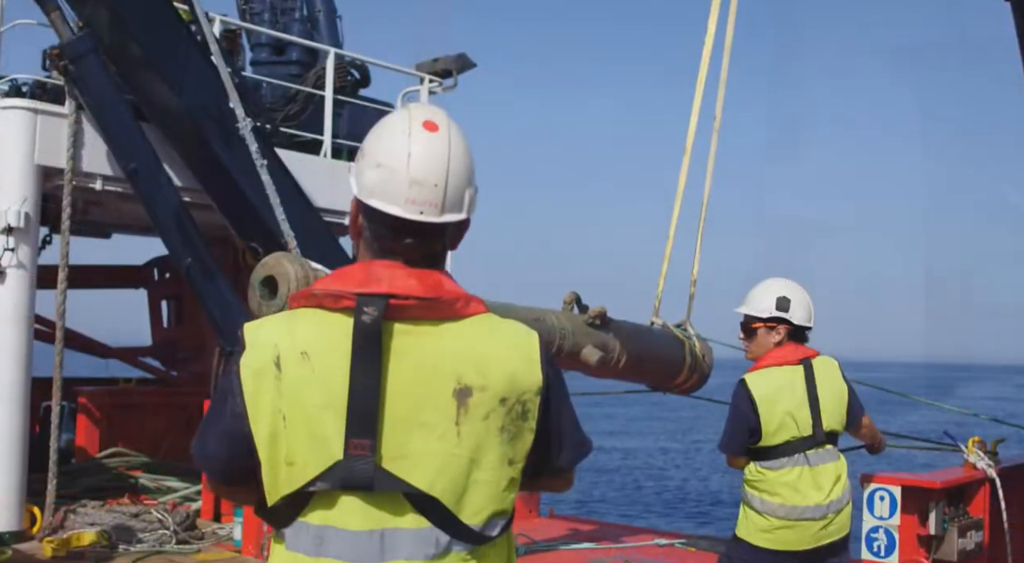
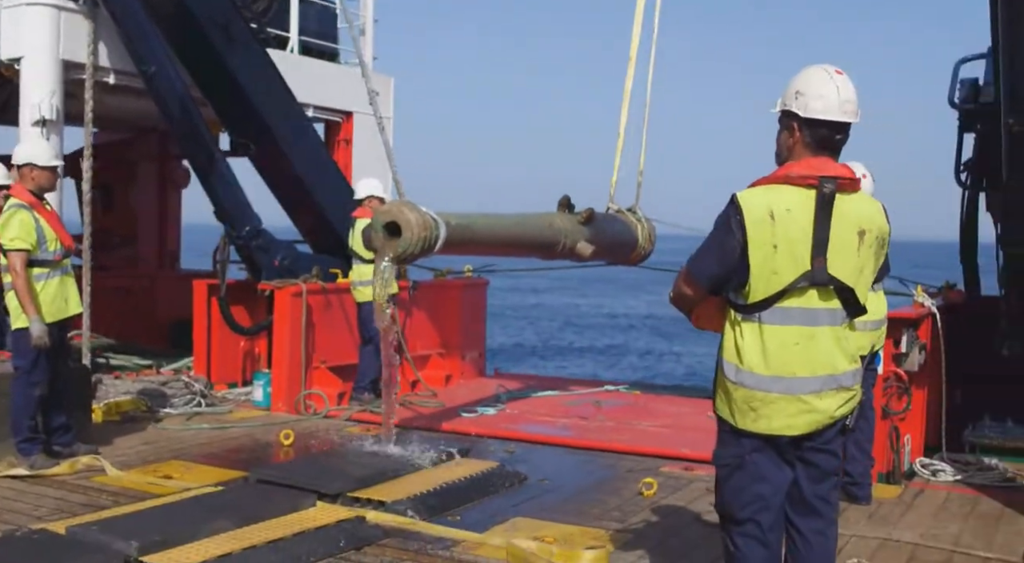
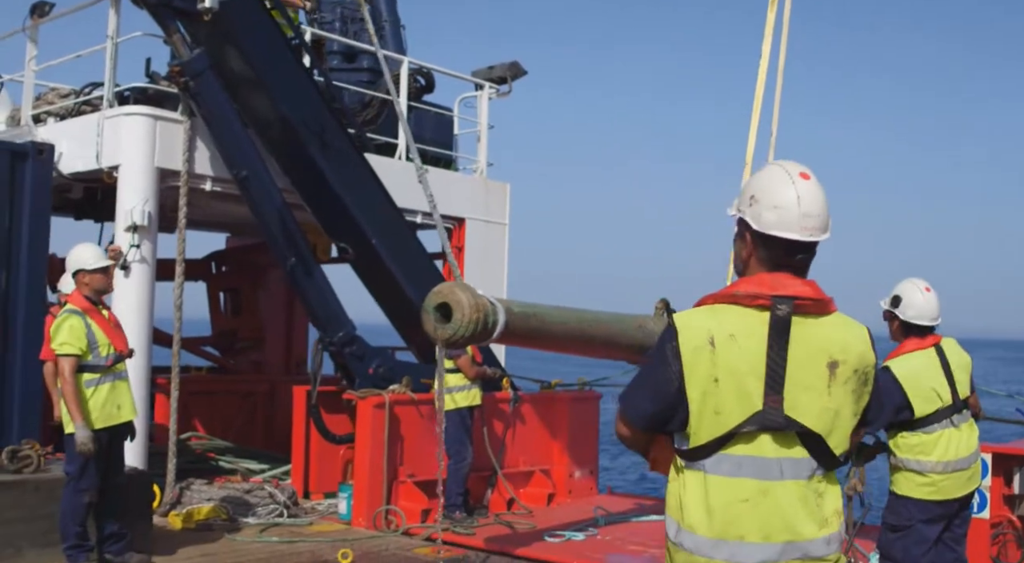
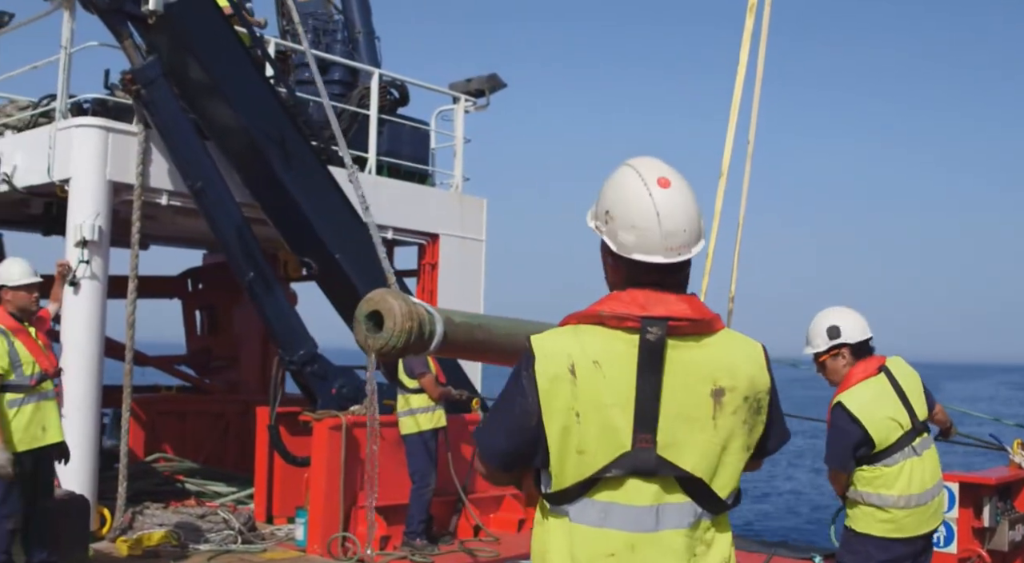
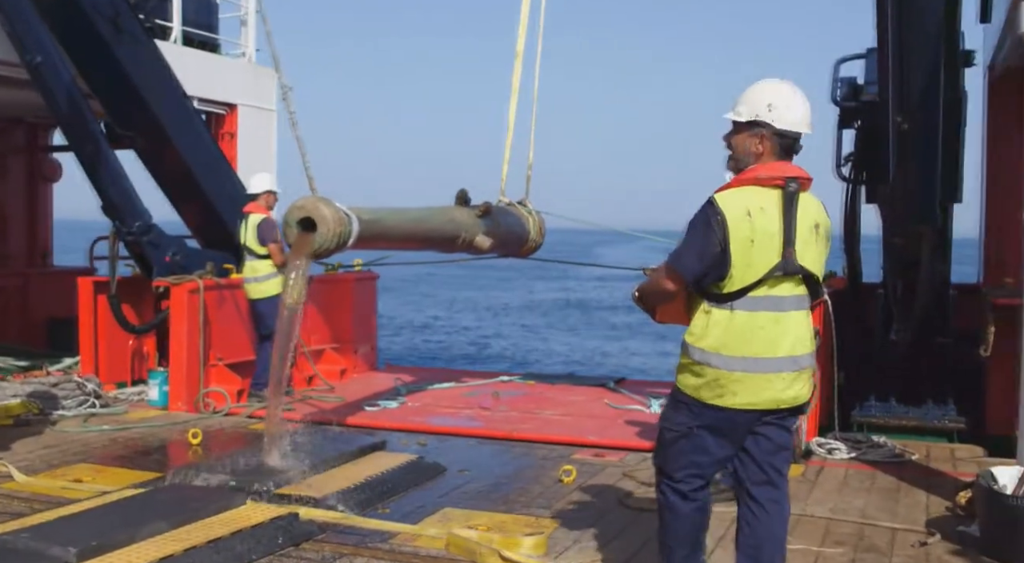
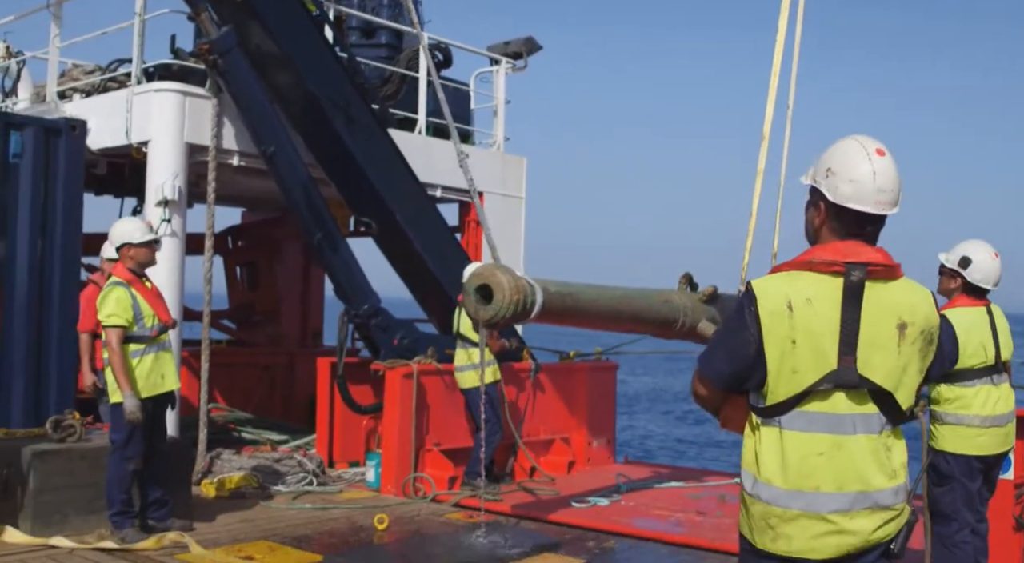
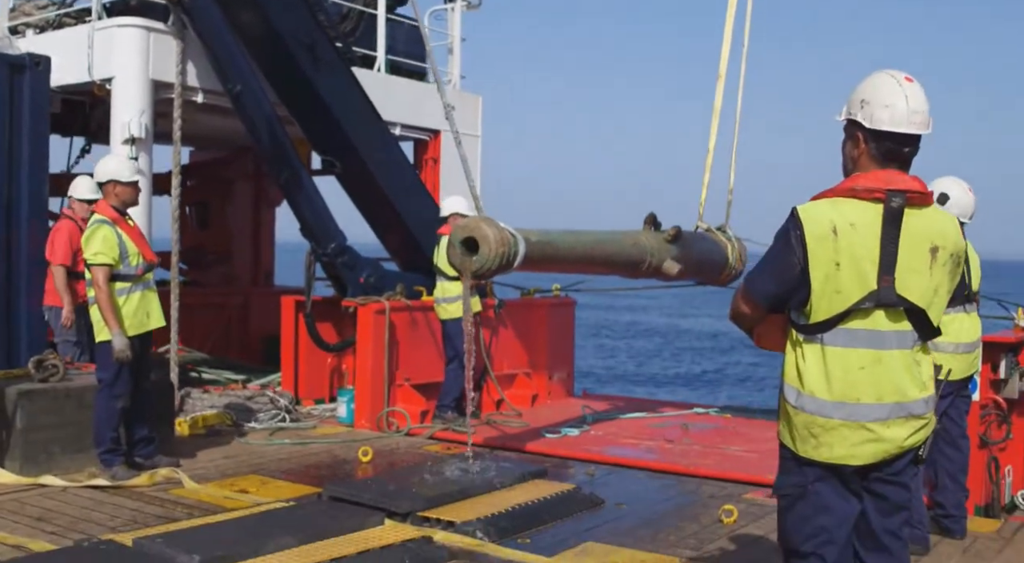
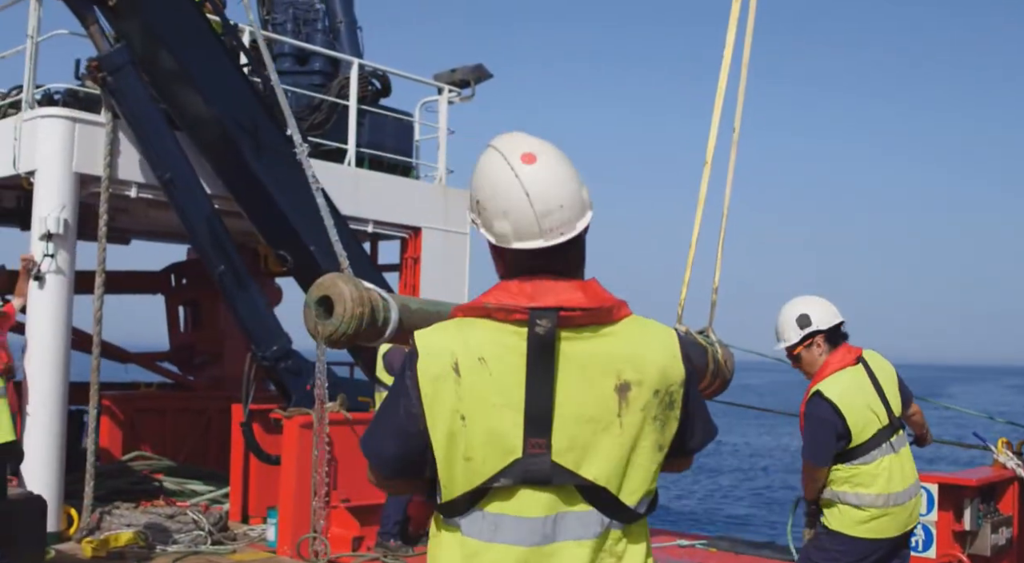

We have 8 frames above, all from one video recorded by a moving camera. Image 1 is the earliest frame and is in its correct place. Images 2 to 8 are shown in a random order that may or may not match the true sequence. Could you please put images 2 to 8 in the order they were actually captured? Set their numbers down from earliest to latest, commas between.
8, 4, 3, 6, 7, 2, 5
